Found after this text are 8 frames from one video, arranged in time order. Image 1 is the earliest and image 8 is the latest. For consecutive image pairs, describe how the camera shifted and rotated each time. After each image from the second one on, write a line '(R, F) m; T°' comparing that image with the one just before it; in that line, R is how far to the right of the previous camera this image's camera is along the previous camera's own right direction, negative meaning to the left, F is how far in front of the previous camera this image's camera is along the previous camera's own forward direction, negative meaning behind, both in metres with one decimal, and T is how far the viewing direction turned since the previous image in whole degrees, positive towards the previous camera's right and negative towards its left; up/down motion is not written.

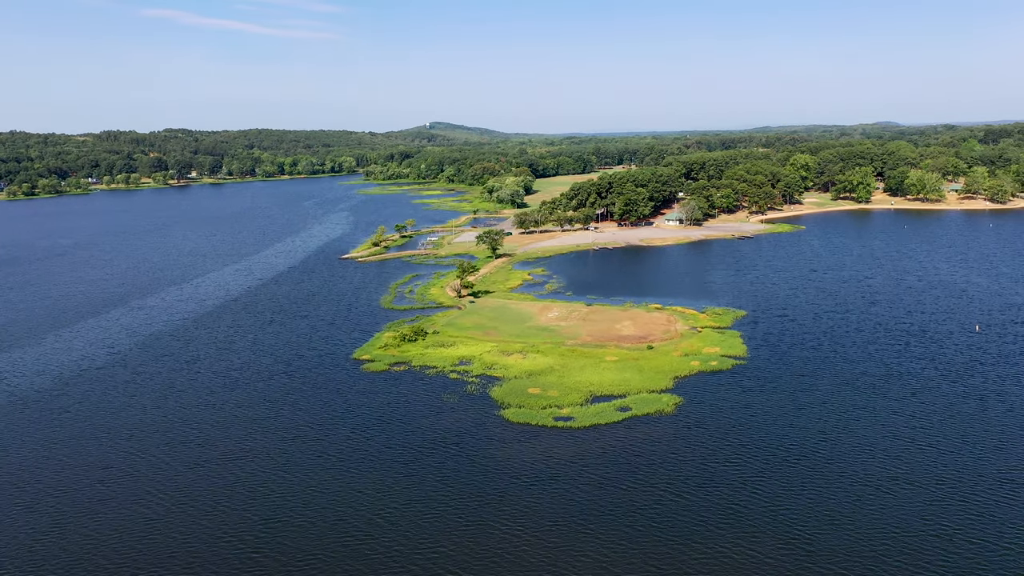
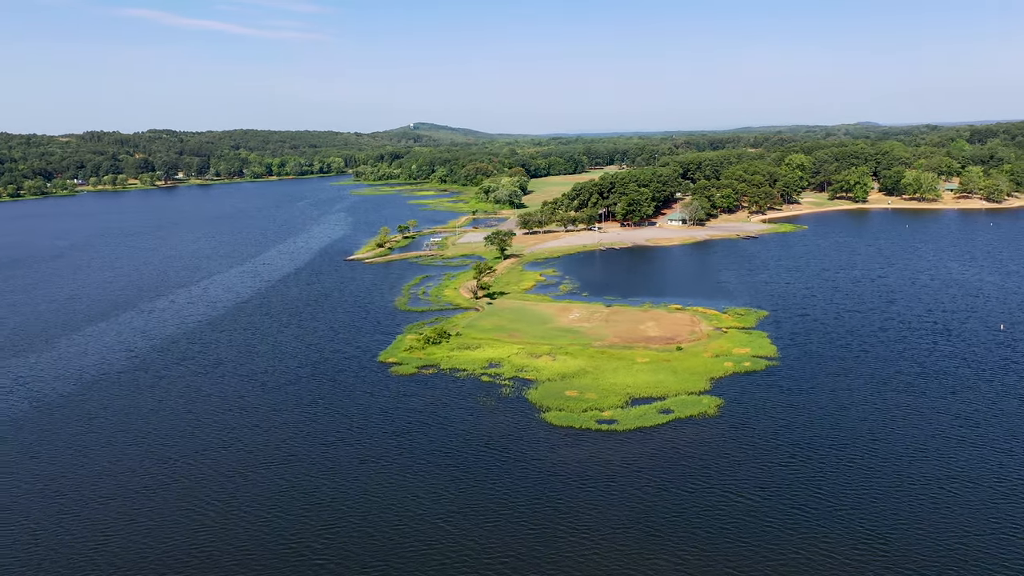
(-3.0, +0.5) m; +1°
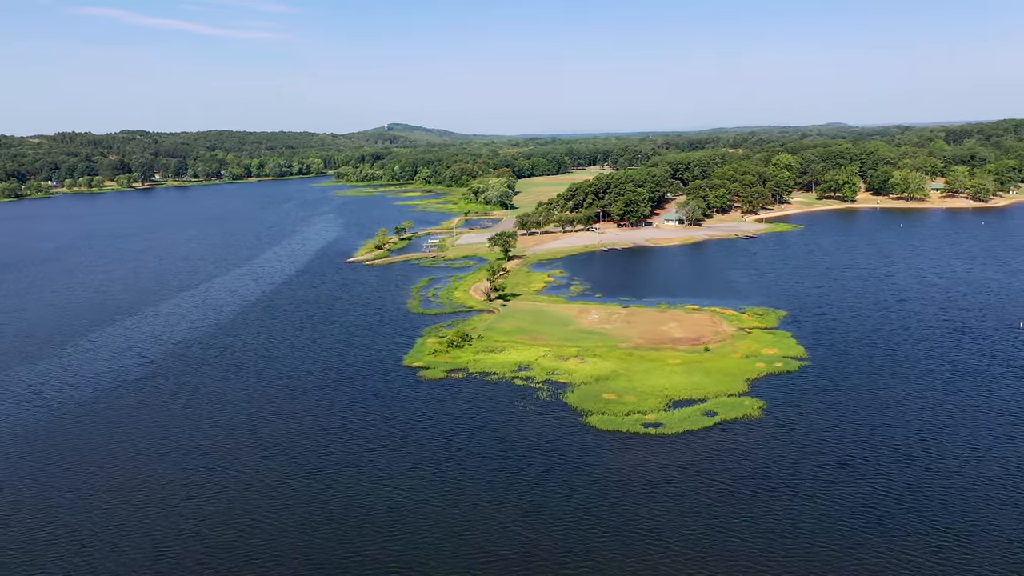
(-3.6, +0.7) m; +2°
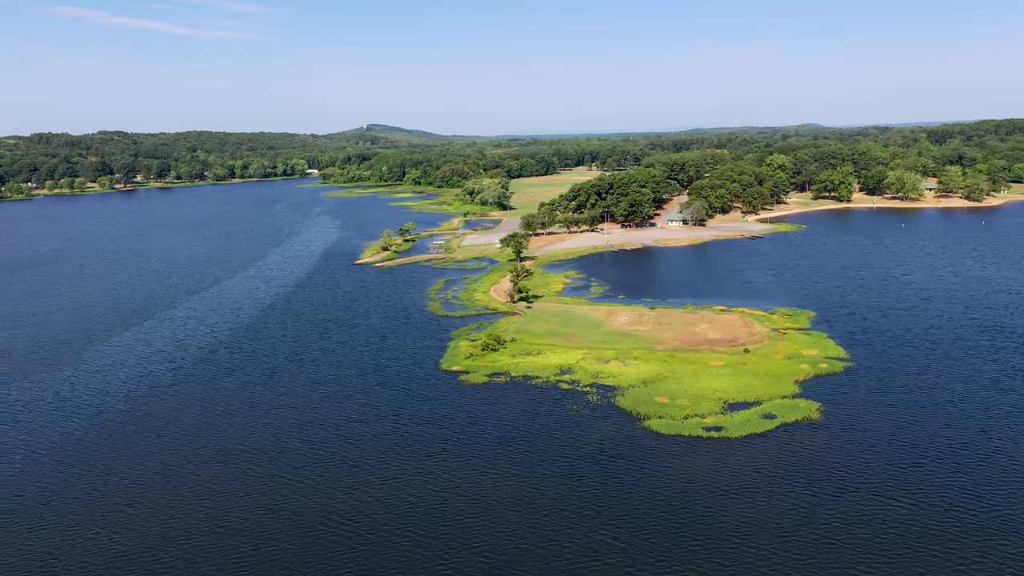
(-4.1, +0.8) m; +2°
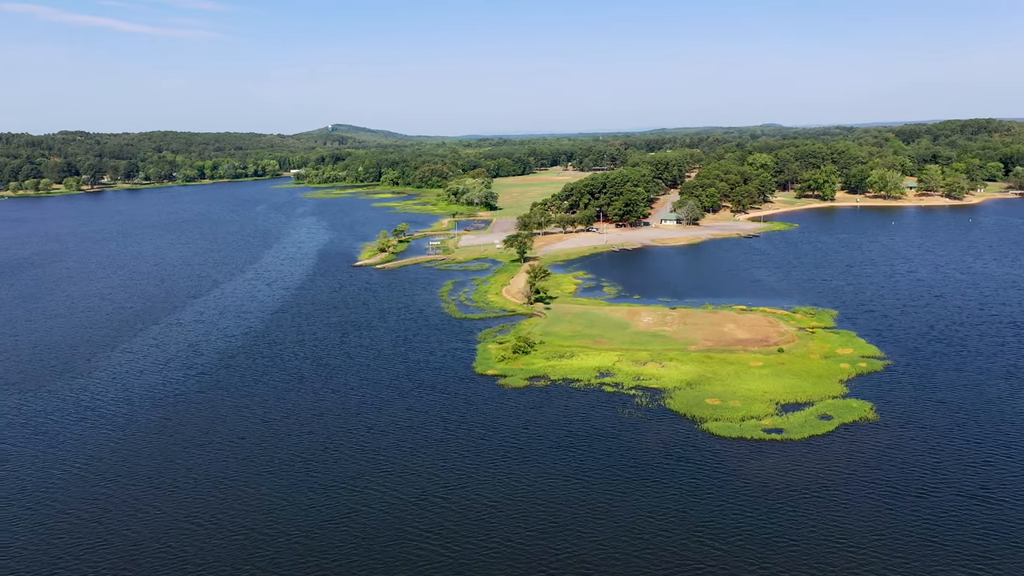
(-4.6, +1.0) m; +2°
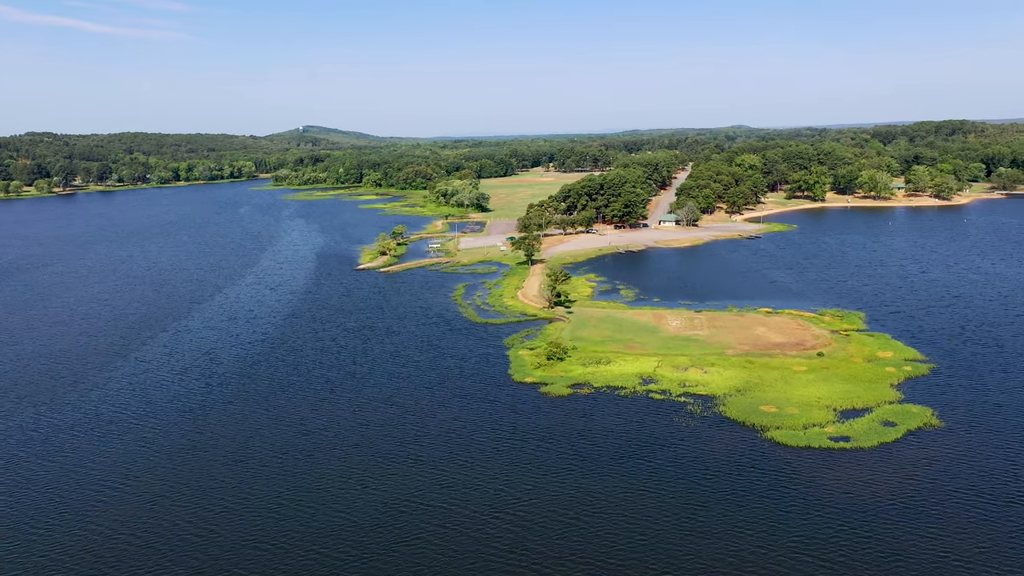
(-4.2, +1.7) m; +2°
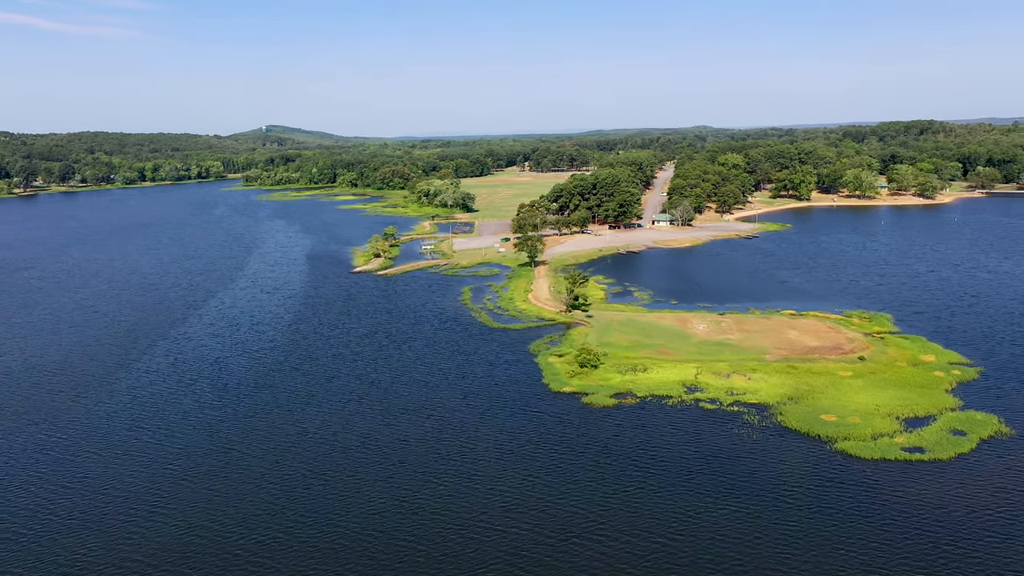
(-4.3, +2.6) m; +2°
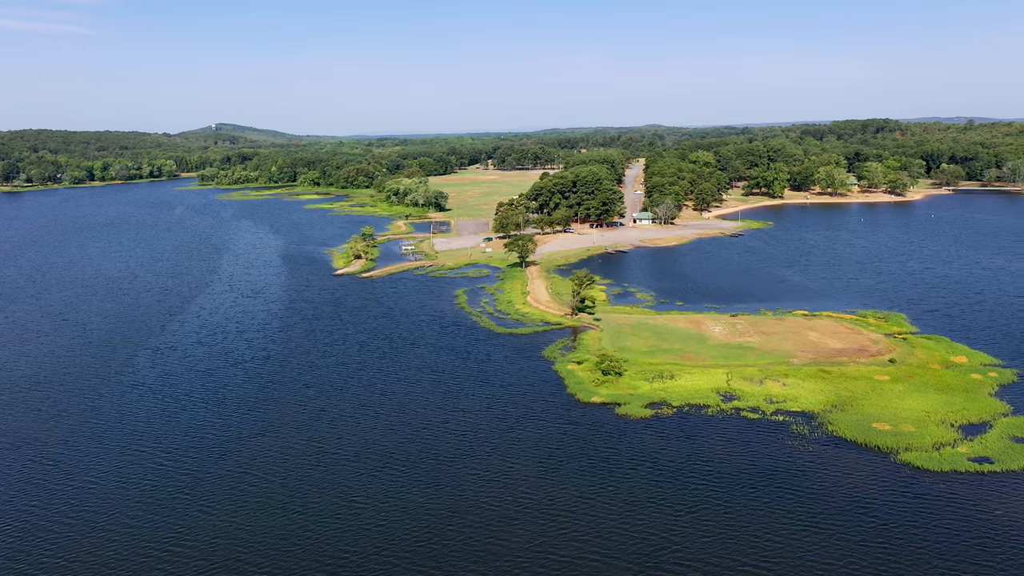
(-4.0, +3.1) m; +3°
